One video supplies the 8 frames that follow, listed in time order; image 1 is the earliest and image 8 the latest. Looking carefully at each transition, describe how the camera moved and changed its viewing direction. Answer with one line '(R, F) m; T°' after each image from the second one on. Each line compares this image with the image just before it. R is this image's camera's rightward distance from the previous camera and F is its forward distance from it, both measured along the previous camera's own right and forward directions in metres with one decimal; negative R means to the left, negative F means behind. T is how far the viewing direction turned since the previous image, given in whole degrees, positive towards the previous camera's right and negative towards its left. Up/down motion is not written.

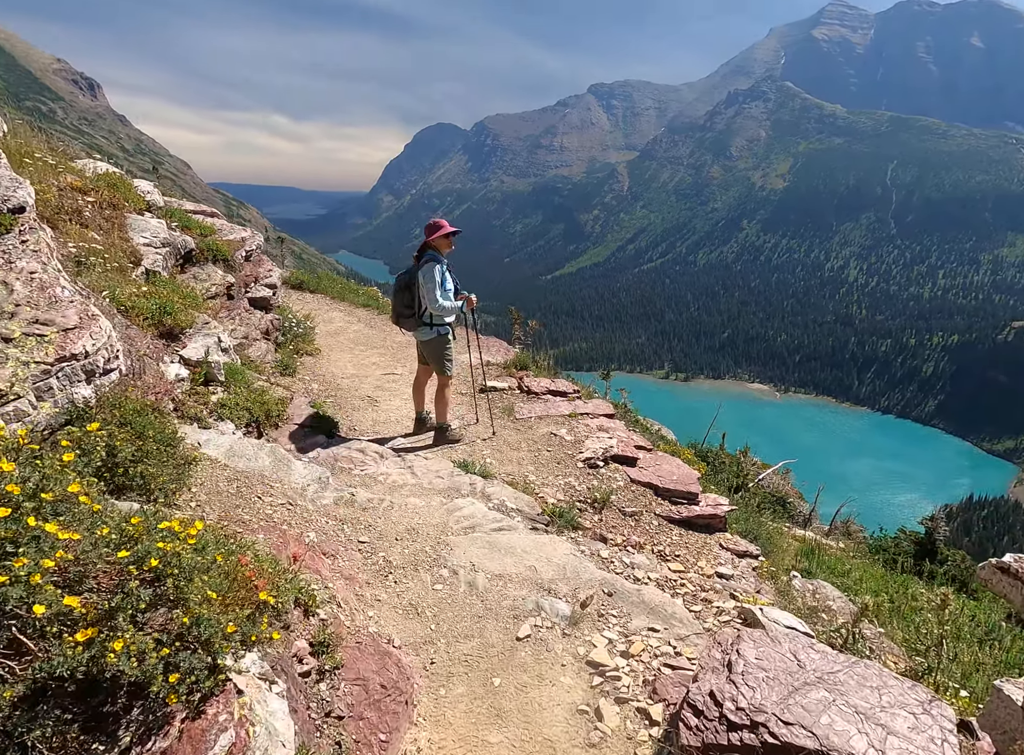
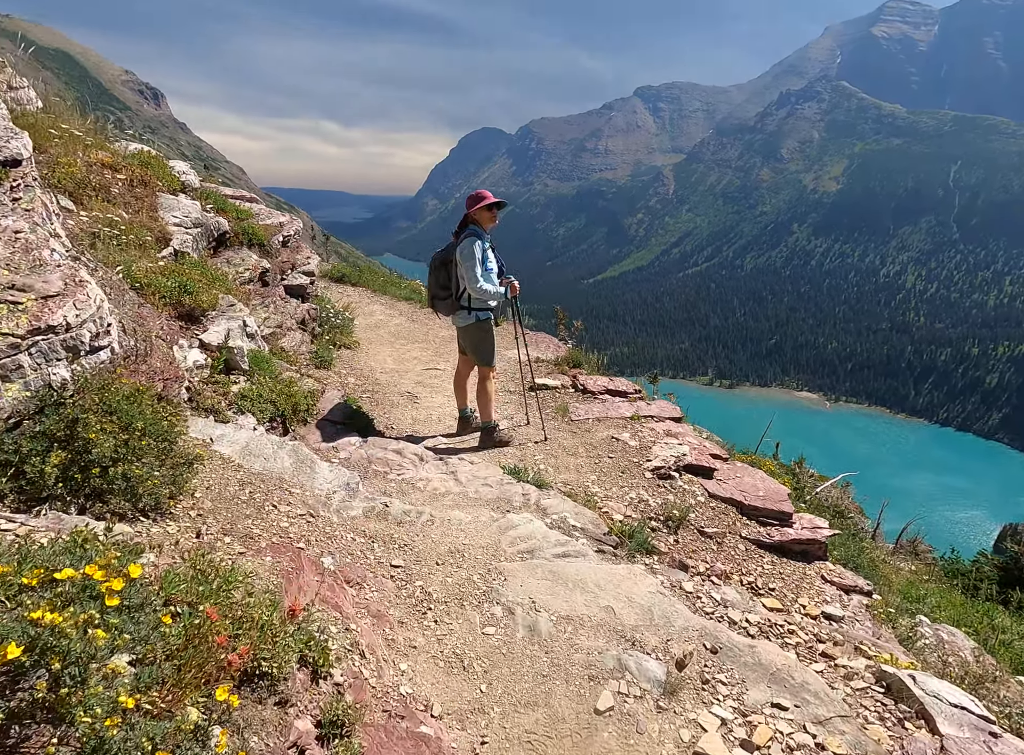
(-0.3, +1.3) m; -4°
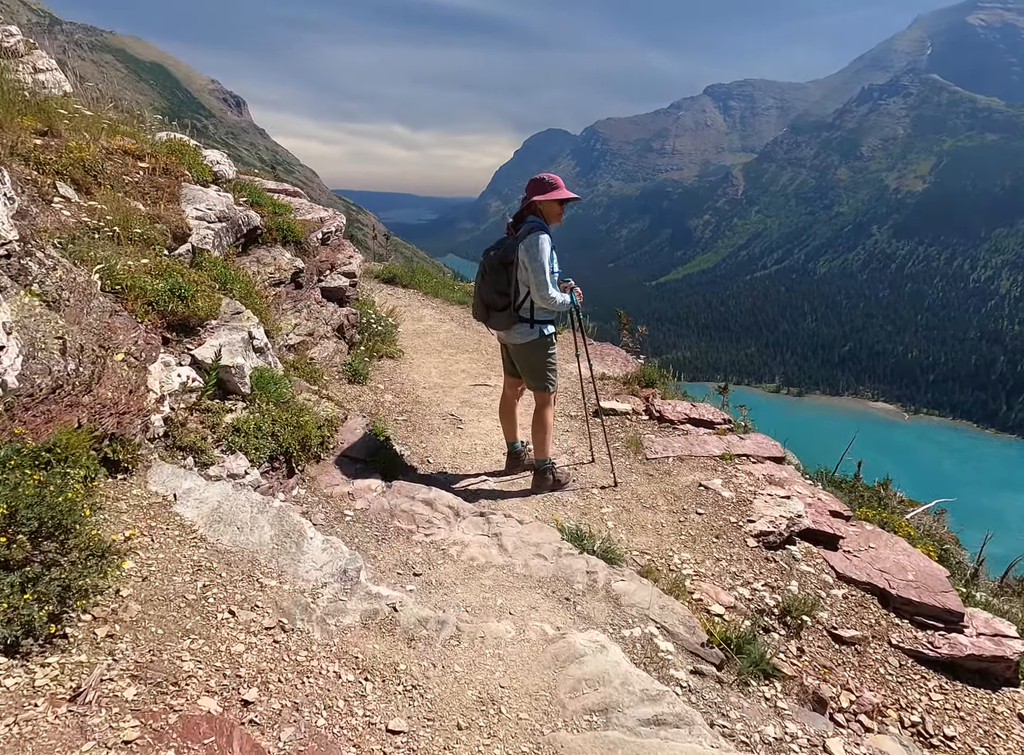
(-0.1, +1.9) m; -5°
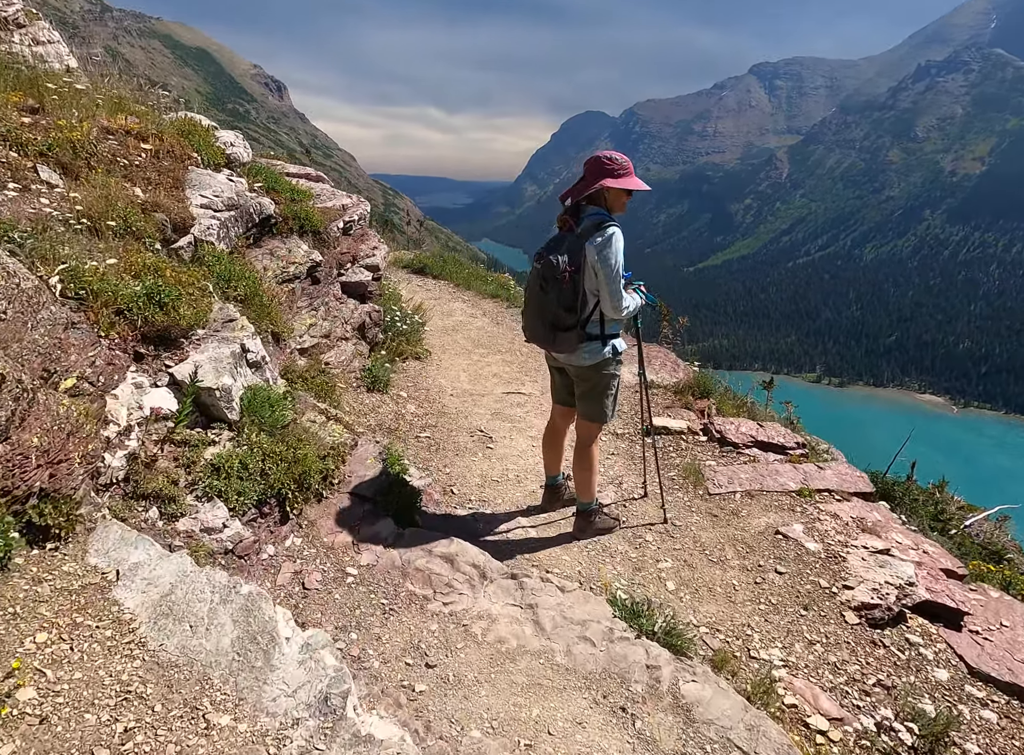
(-0.1, +1.3) m; -3°
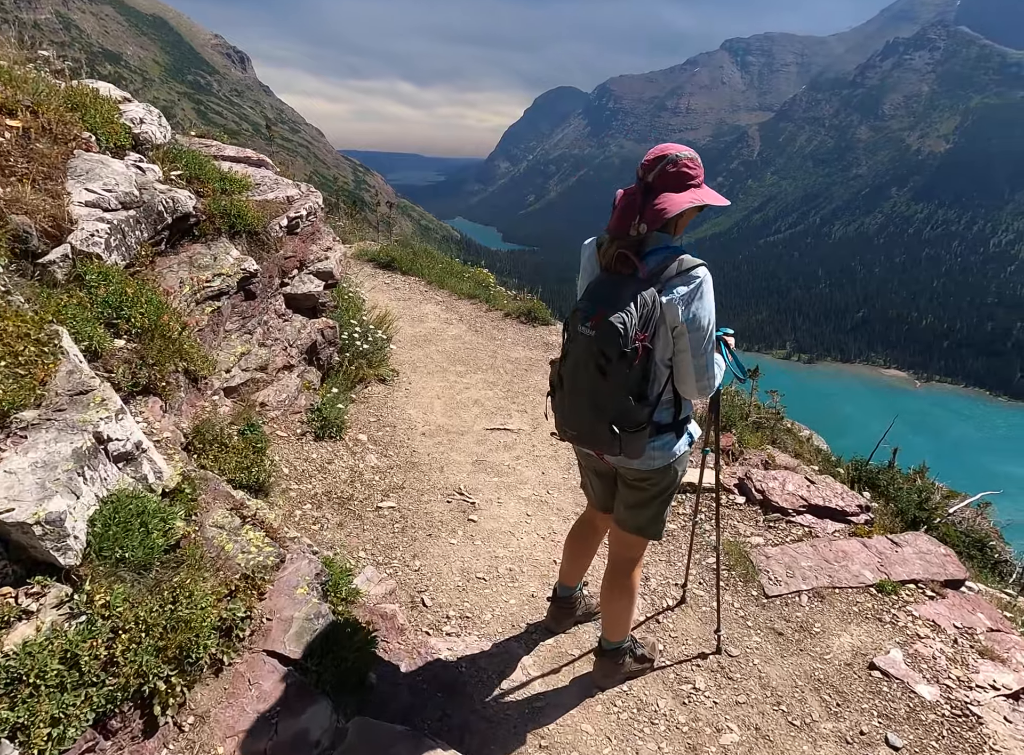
(-0.1, +2.0) m; +2°
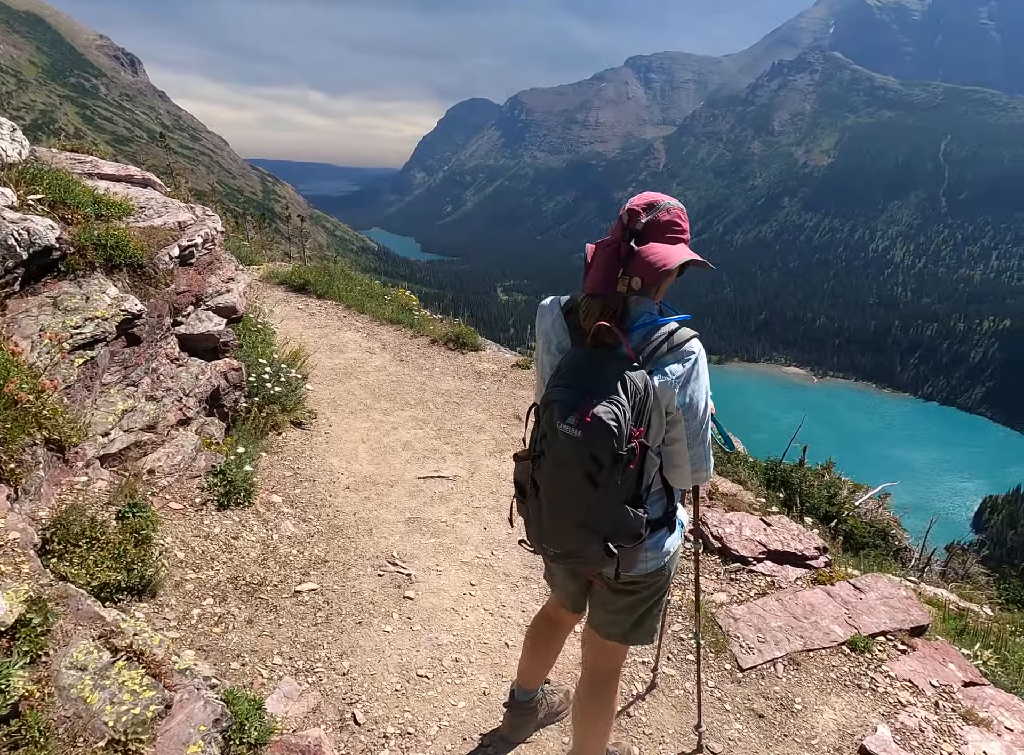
(-0.1, +0.8) m; +7°
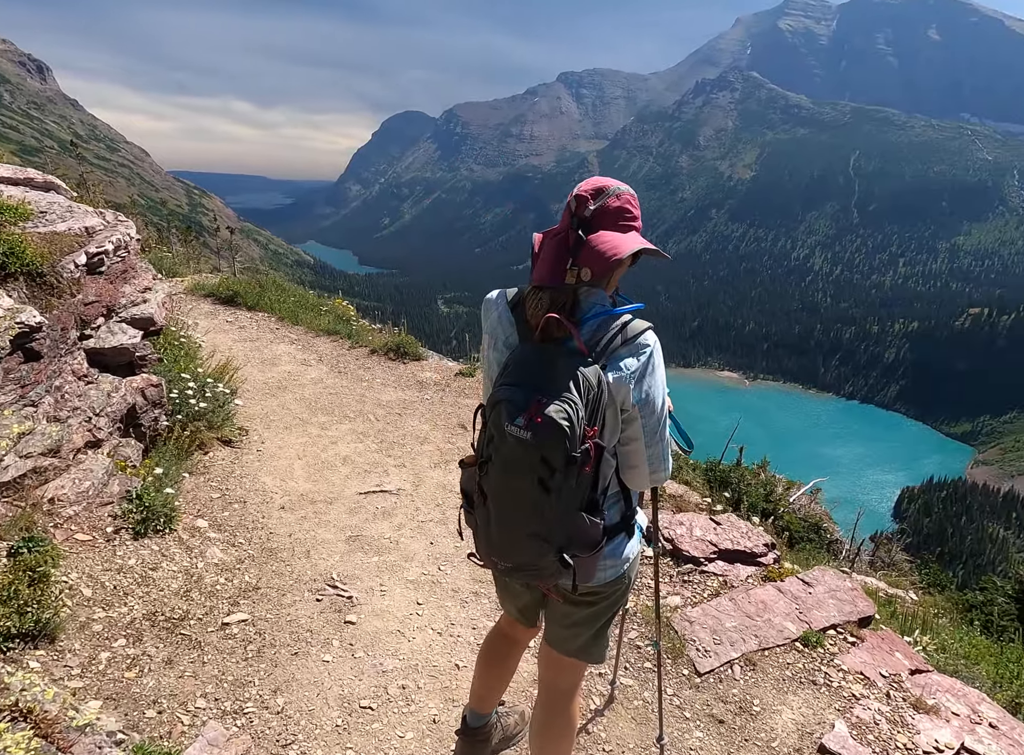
(0.0, +0.2) m; +5°
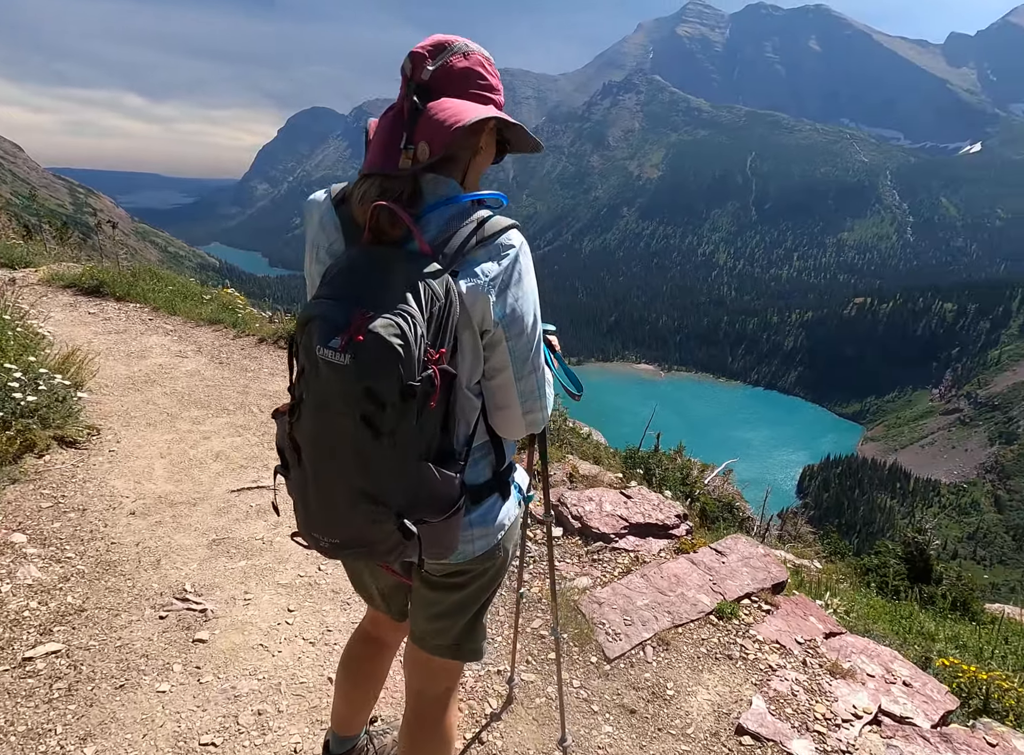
(+0.3, +0.6) m; +7°
